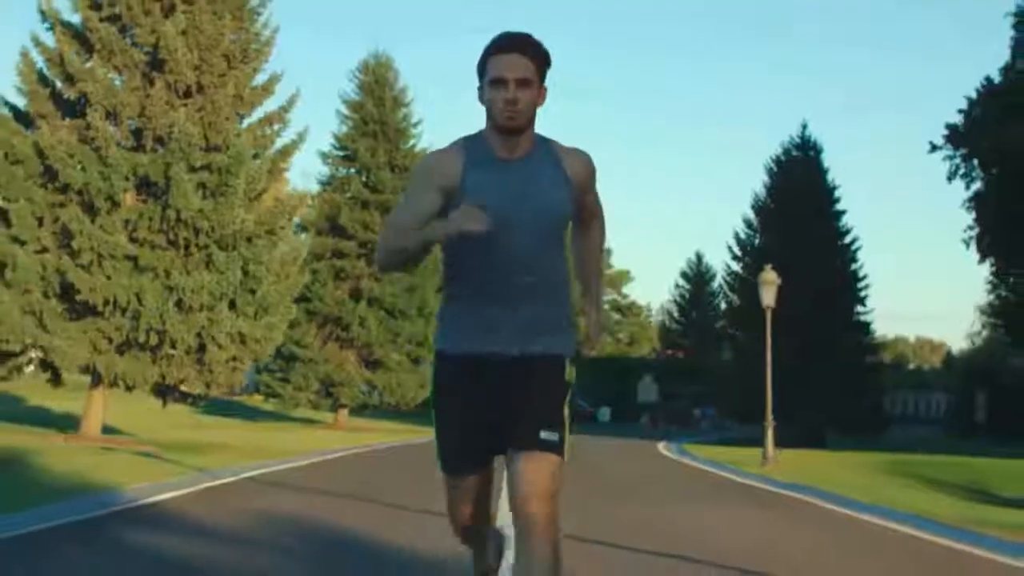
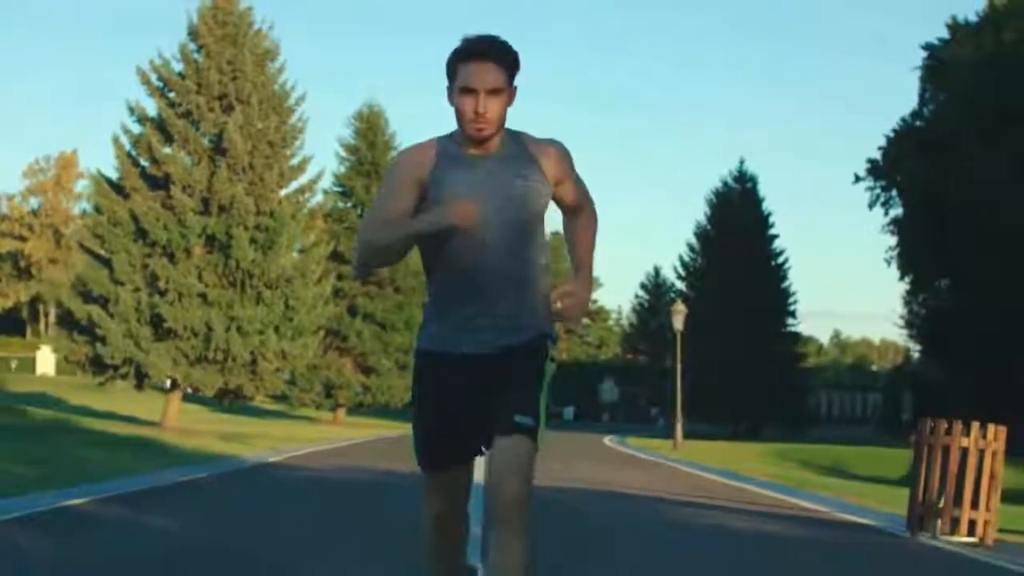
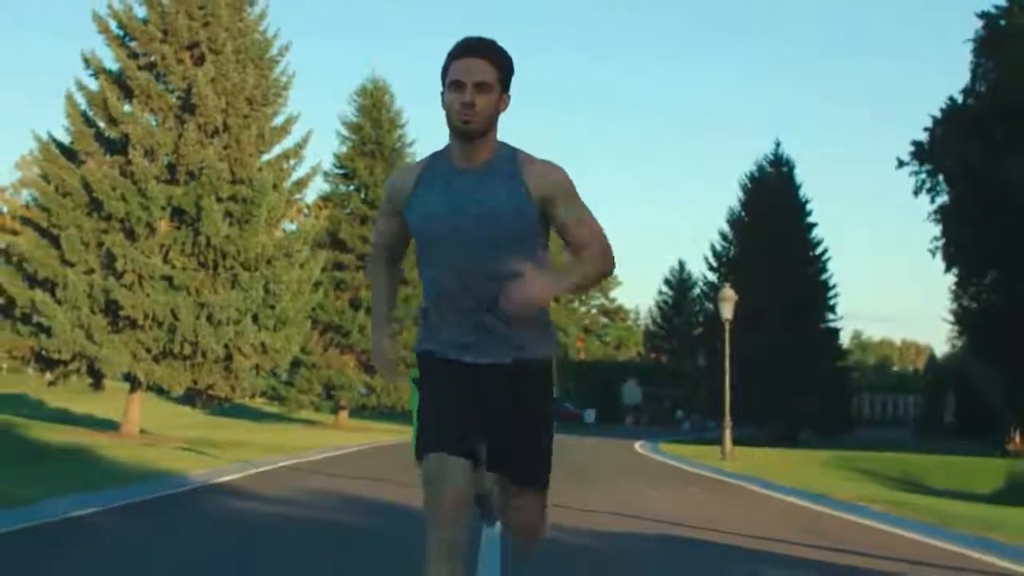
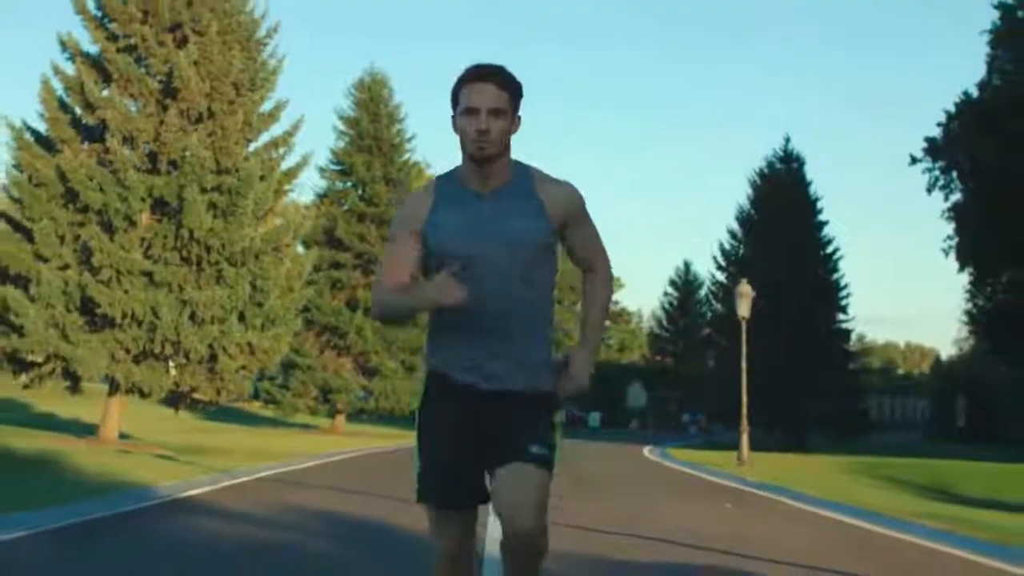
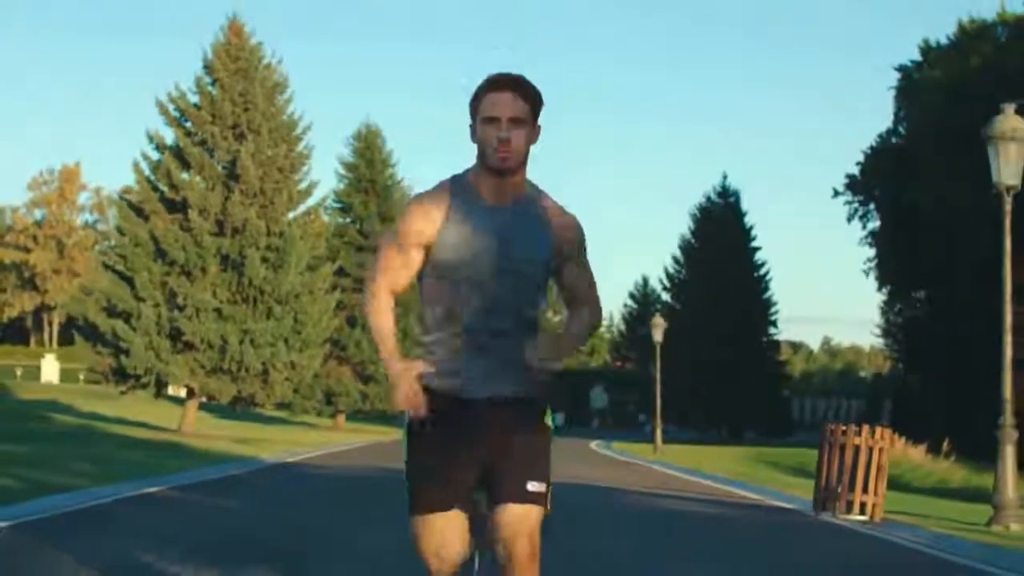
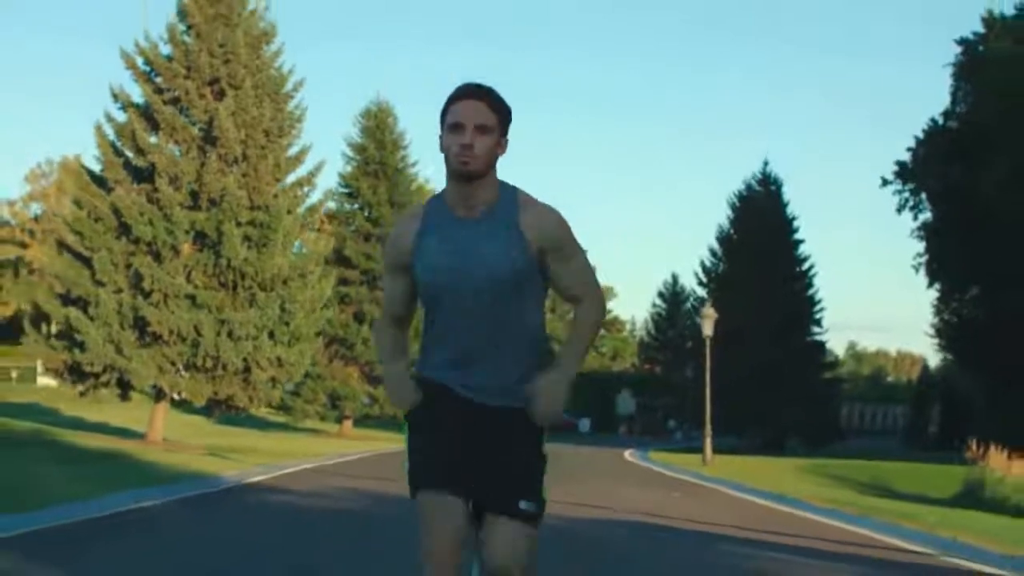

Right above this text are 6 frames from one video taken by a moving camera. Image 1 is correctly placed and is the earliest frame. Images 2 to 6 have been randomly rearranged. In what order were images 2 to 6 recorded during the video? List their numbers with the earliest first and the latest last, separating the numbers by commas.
4, 3, 6, 2, 5
